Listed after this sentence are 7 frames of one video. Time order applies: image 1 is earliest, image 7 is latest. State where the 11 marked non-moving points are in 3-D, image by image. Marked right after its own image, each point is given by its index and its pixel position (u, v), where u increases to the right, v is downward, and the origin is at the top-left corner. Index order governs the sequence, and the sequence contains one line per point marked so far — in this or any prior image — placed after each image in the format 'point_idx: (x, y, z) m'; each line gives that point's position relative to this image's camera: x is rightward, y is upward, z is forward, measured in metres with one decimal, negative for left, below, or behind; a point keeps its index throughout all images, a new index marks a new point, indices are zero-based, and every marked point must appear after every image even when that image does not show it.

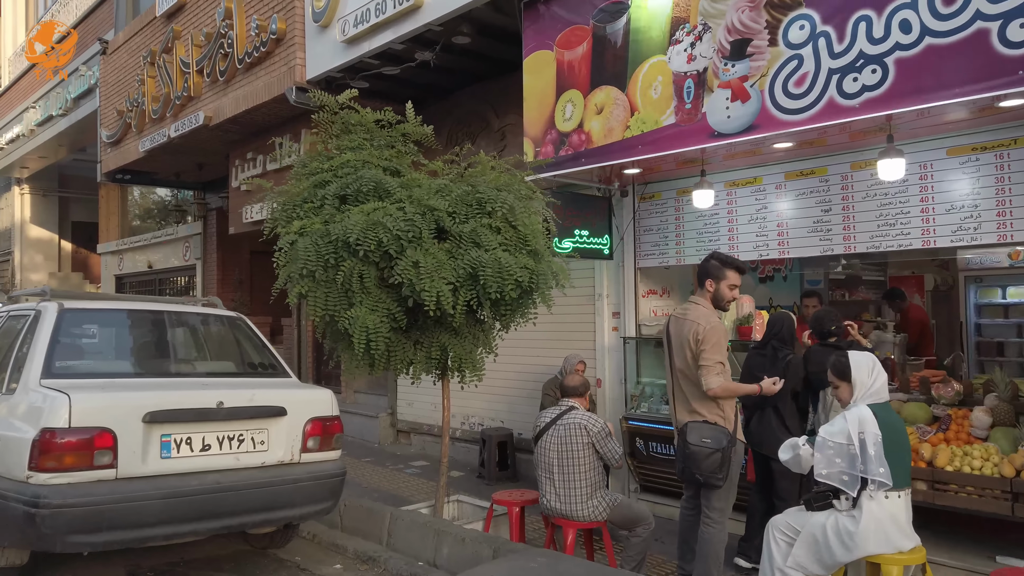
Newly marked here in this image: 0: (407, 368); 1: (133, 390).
0: (-0.8, -0.6, +5.5) m
1: (-2.0, -0.5, +3.9) m
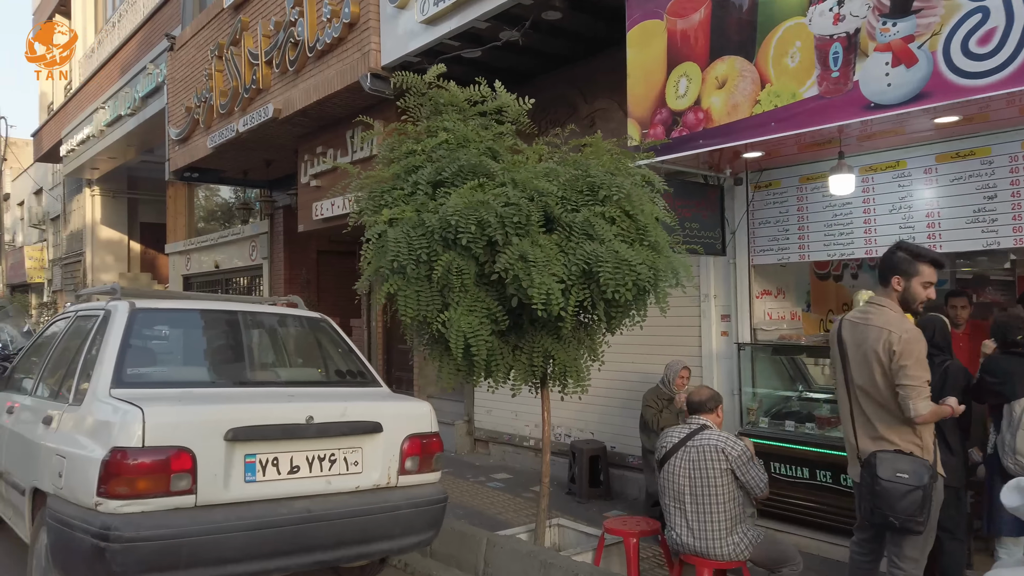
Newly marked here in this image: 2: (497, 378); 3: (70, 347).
0: (0.0, -0.6, +4.8) m
1: (-1.4, -0.5, +3.4) m
2: (-0.1, -0.6, +4.8) m
3: (-2.6, -0.3, +4.3) m
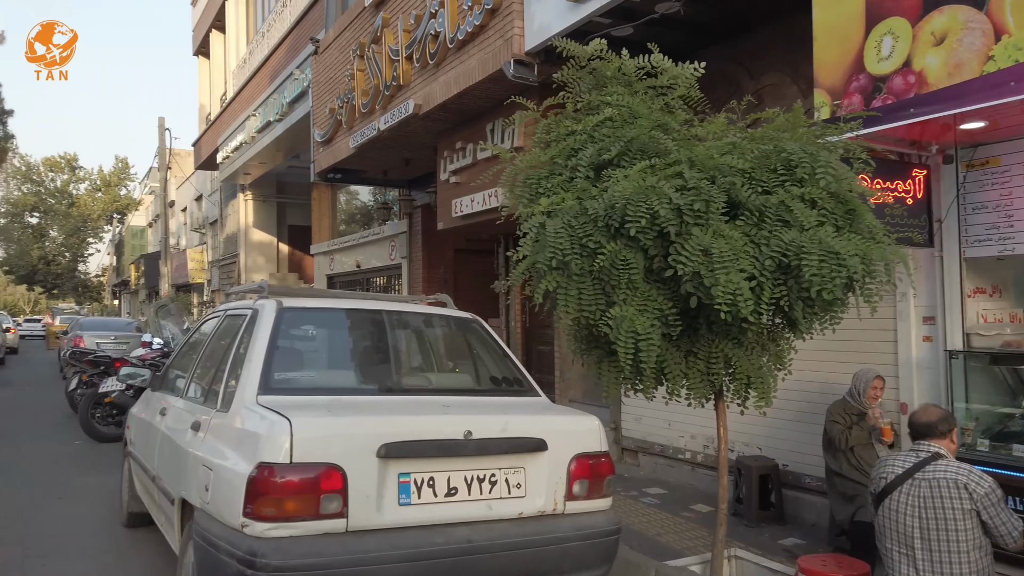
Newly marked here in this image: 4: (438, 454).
0: (+0.9, -0.6, +4.2) m
1: (-0.6, -0.5, +3.0) m
2: (+0.9, -0.6, +4.2) m
3: (-1.6, -0.3, +4.1) m
4: (-0.3, -0.7, +3.0) m
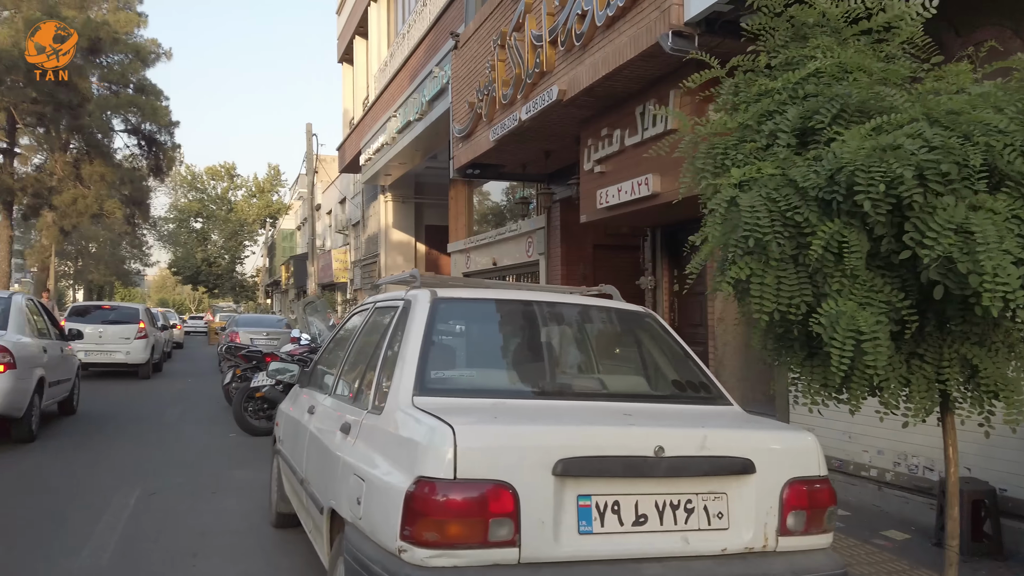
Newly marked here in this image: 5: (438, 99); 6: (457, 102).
0: (+1.8, -0.5, +3.5) m
1: (+0.1, -0.5, +2.5) m
2: (+1.7, -0.5, +3.4) m
3: (-0.7, -0.3, +3.8) m
4: (+0.4, -0.6, +2.5) m
5: (-1.5, +3.8, +15.2) m
6: (-0.9, +3.2, +12.8) m
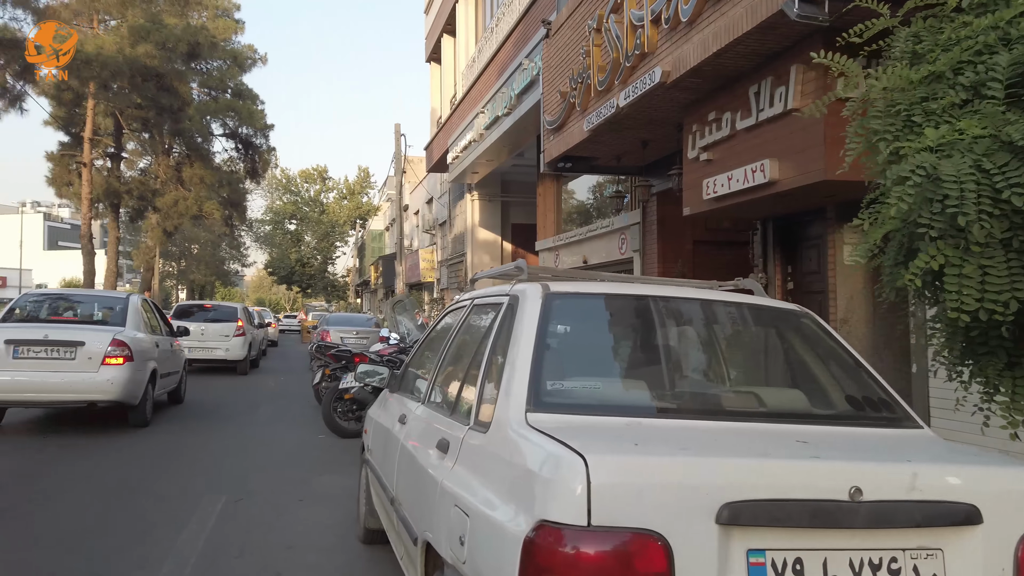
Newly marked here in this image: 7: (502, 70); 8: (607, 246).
0: (+2.3, -0.5, +2.7) m
1: (+0.5, -0.4, +2.0) m
2: (+2.2, -0.5, +2.7) m
3: (-0.2, -0.2, +3.3) m
4: (+0.7, -0.6, +1.9) m
5: (+0.3, +3.9, +14.7) m
6: (+0.6, +3.2, +12.3) m
7: (-0.2, +4.9, +16.7) m
8: (+1.9, +0.8, +15.1) m
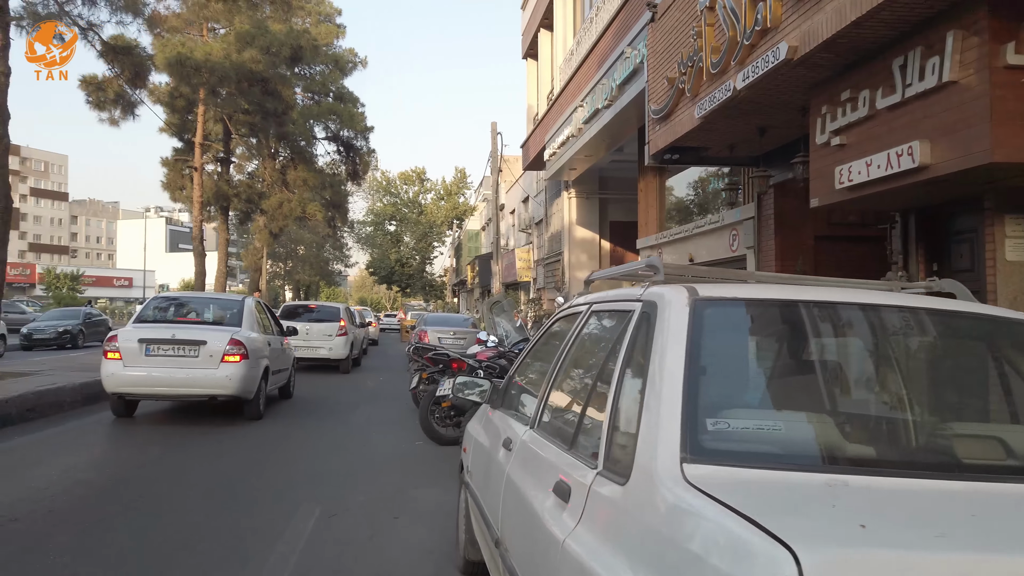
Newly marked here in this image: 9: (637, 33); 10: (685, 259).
0: (+2.7, -0.5, +1.8) m
1: (+0.8, -0.4, +1.3) m
2: (+2.6, -0.5, +1.8) m
3: (+0.3, -0.3, +2.8) m
4: (+1.0, -0.6, +1.2) m
5: (+2.2, +3.9, +14.0) m
6: (+2.2, +3.2, +11.5) m
7: (+1.9, +4.9, +16.0) m
8: (+3.9, +0.9, +14.1) m
9: (+2.3, +4.6, +13.6) m
10: (+3.6, +0.6, +15.6) m
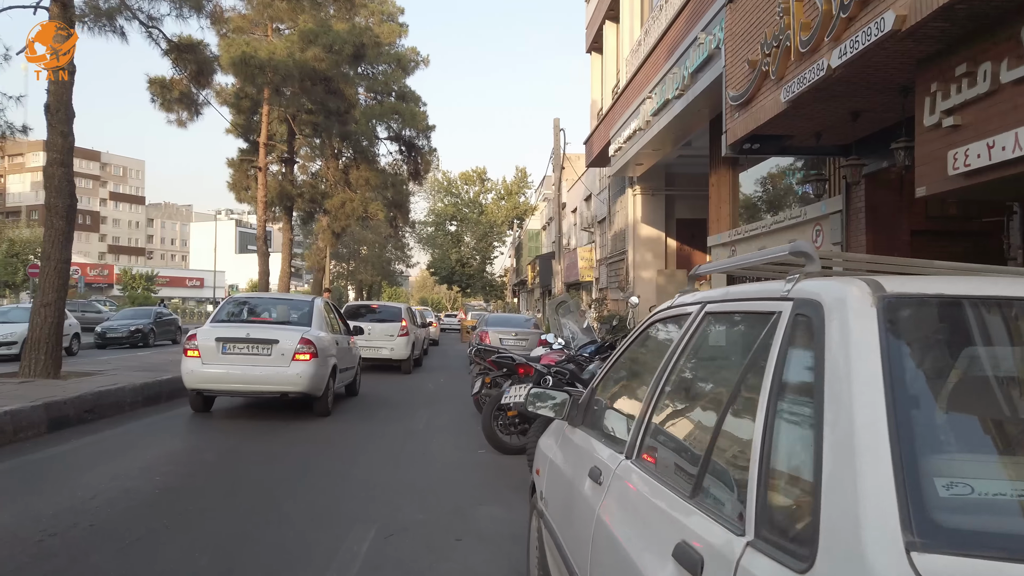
0: (+2.9, -0.5, +1.1) m
1: (+0.9, -0.4, +0.7) m
2: (+2.8, -0.5, +1.0) m
3: (+0.5, -0.2, +2.2) m
4: (+1.2, -0.6, +0.5) m
5: (+3.4, +3.9, +13.2) m
6: (+3.2, +3.2, +10.7) m
7: (+3.3, +4.9, +15.3) m
8: (+5.1, +0.9, +13.2) m
9: (+3.4, +4.6, +12.8) m
10: (+4.9, +0.6, +14.7) m
